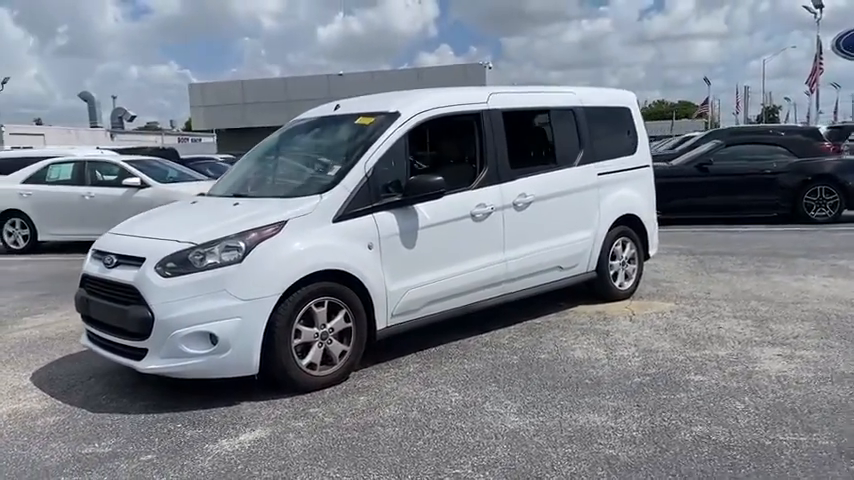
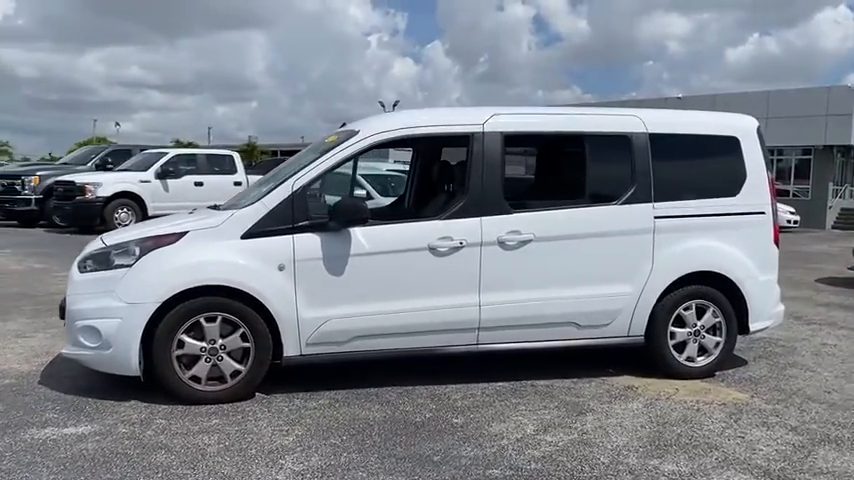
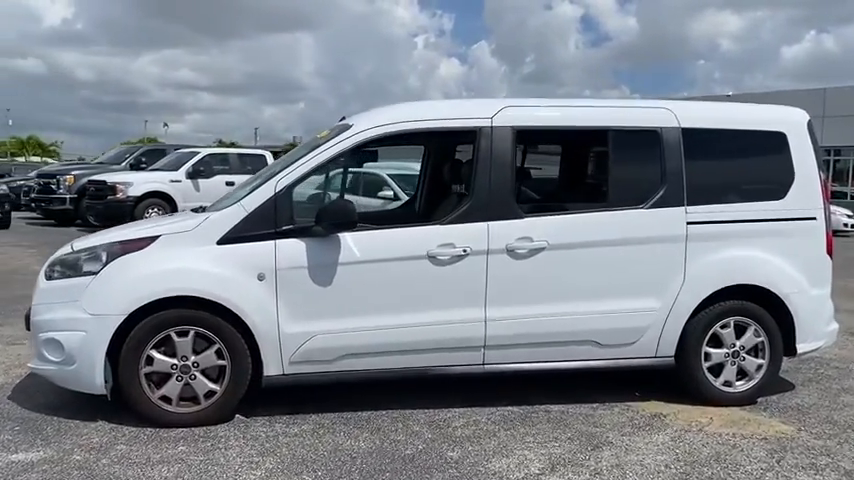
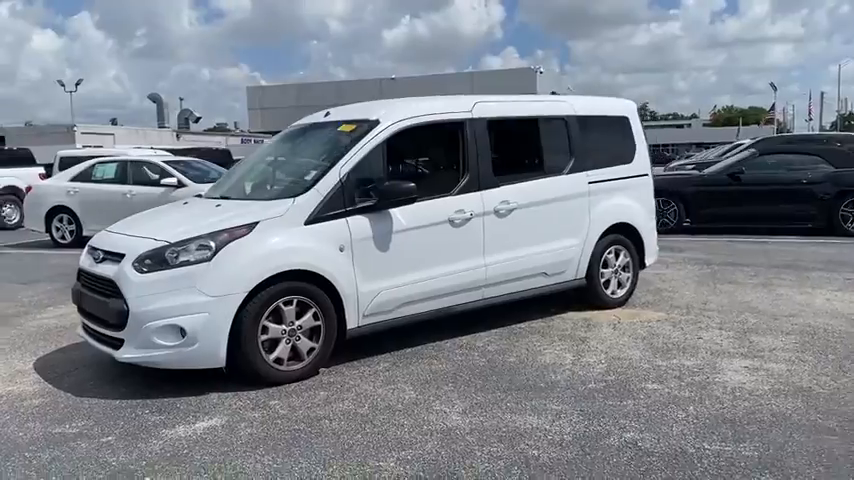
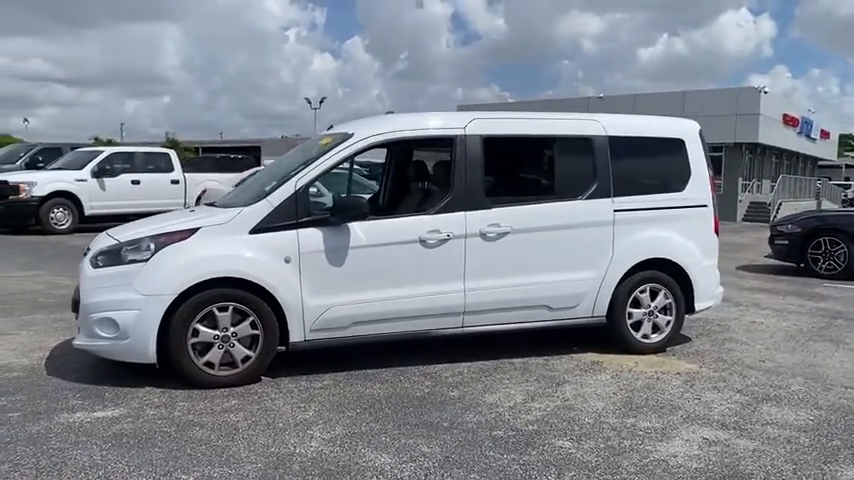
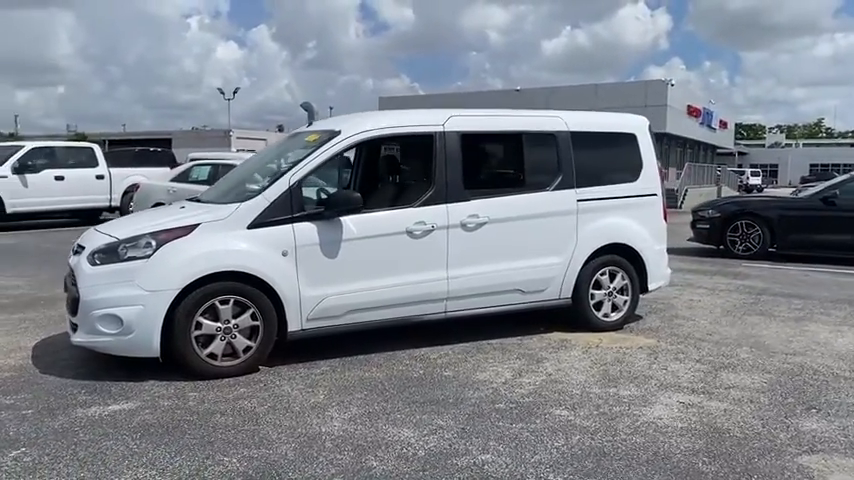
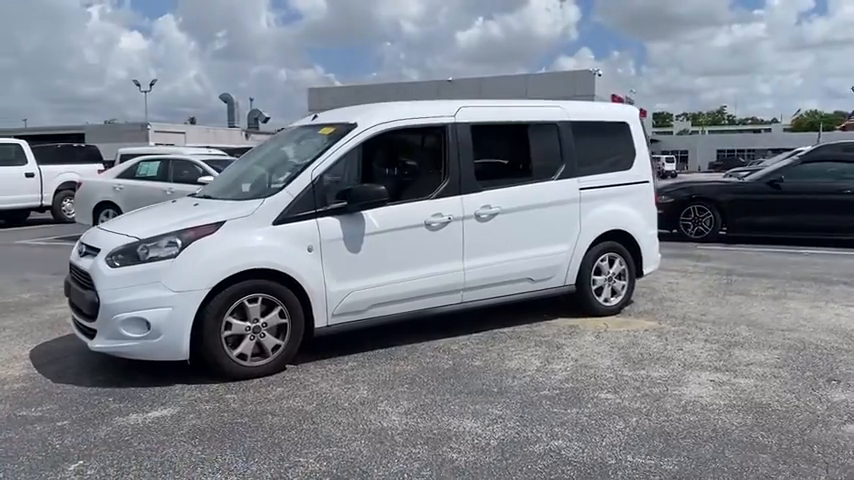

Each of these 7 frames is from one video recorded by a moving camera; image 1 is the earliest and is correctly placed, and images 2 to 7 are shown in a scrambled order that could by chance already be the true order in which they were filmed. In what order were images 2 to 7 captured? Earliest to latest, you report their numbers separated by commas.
4, 7, 6, 5, 2, 3
